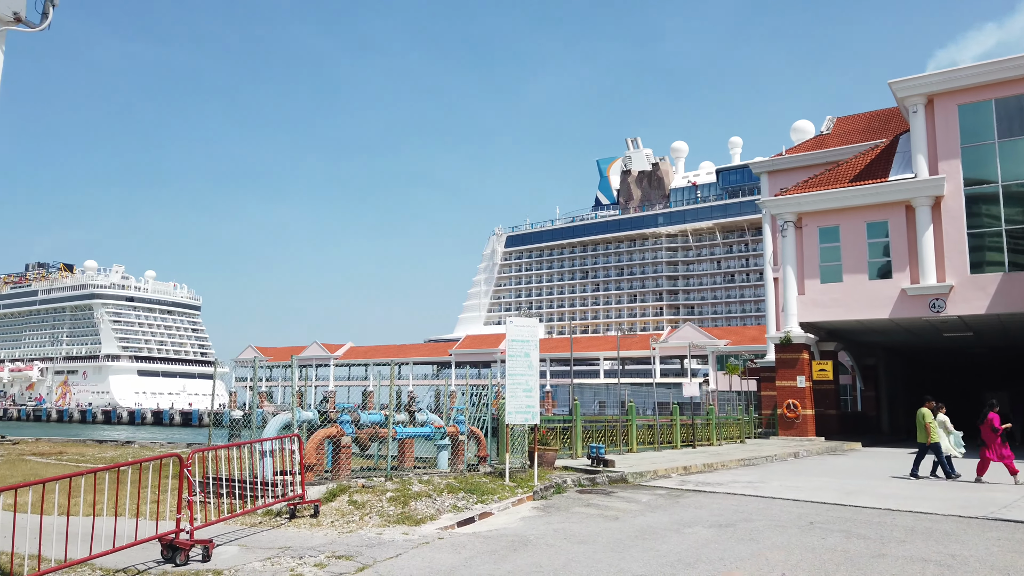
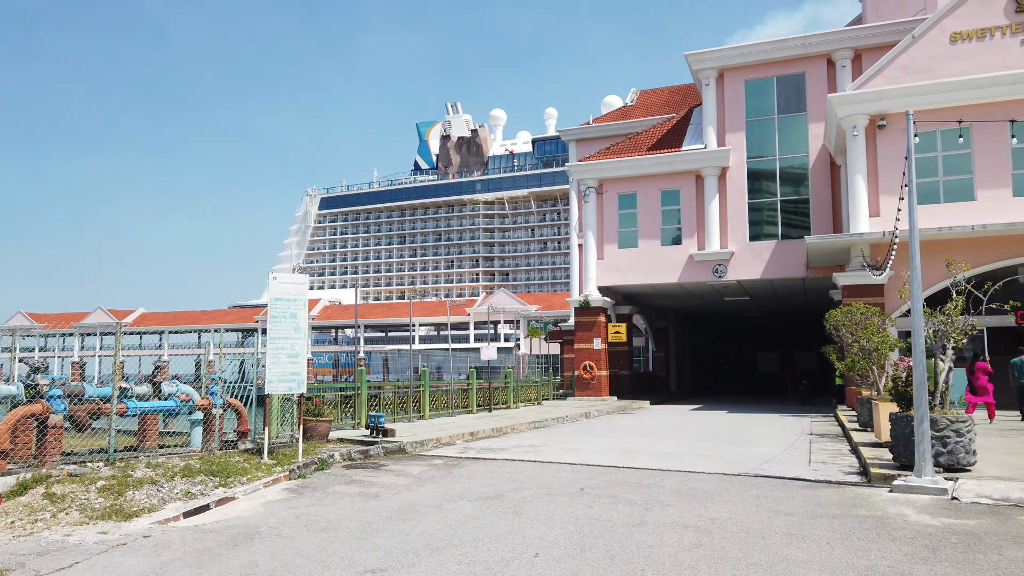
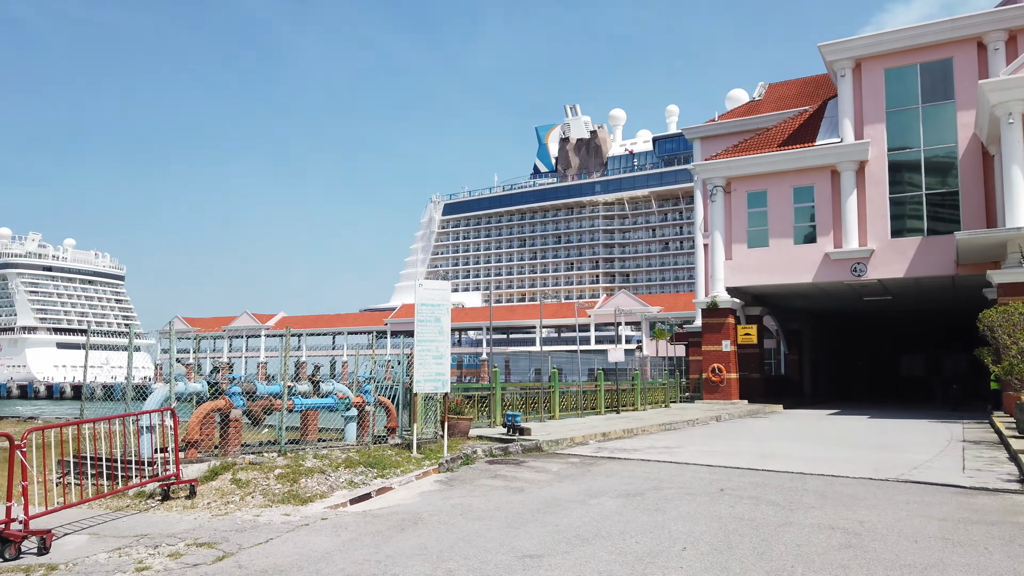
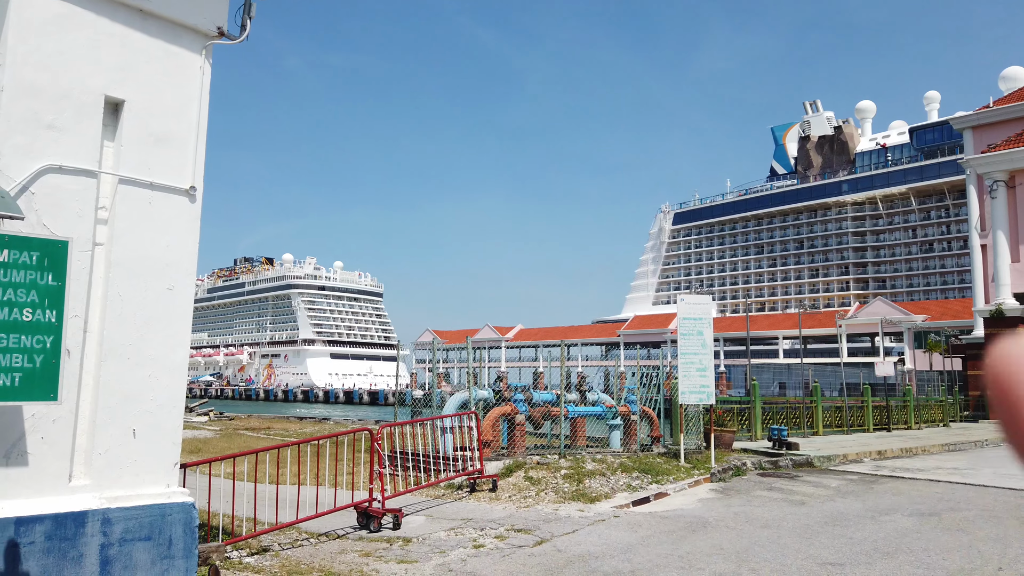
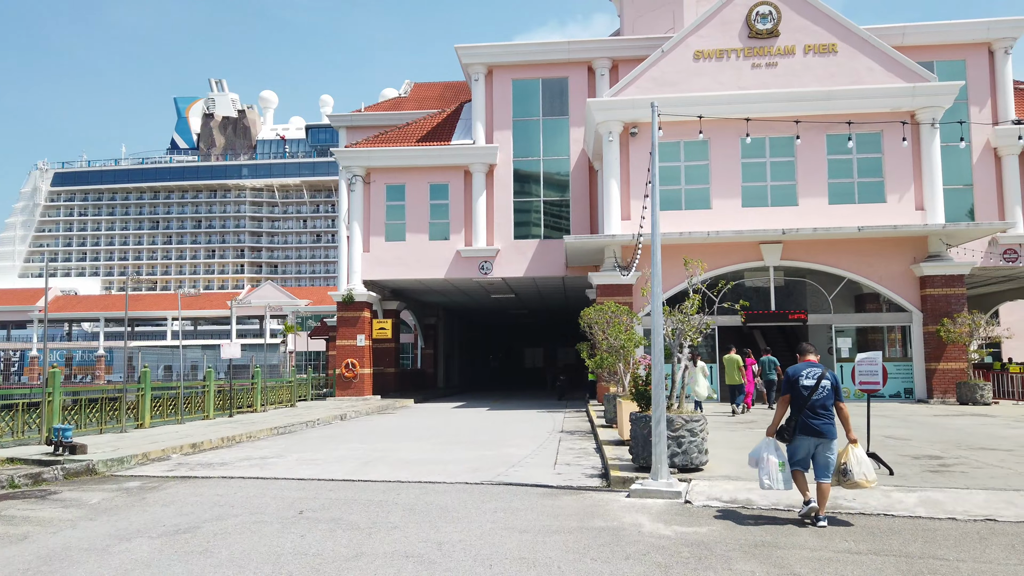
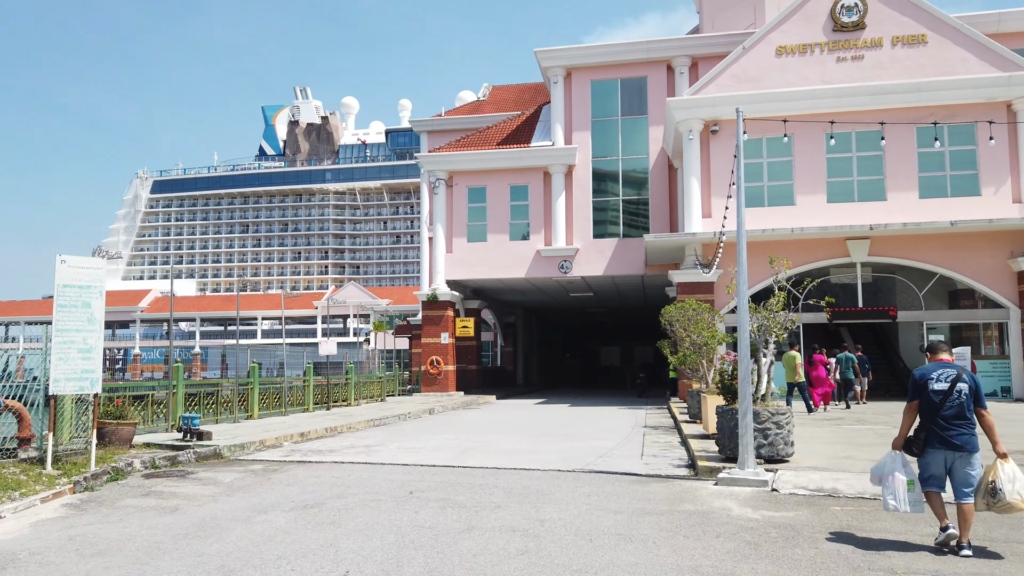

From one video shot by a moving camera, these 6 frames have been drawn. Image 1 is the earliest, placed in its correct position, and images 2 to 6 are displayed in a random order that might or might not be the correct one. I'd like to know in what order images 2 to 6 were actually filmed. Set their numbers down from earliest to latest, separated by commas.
4, 3, 2, 6, 5
